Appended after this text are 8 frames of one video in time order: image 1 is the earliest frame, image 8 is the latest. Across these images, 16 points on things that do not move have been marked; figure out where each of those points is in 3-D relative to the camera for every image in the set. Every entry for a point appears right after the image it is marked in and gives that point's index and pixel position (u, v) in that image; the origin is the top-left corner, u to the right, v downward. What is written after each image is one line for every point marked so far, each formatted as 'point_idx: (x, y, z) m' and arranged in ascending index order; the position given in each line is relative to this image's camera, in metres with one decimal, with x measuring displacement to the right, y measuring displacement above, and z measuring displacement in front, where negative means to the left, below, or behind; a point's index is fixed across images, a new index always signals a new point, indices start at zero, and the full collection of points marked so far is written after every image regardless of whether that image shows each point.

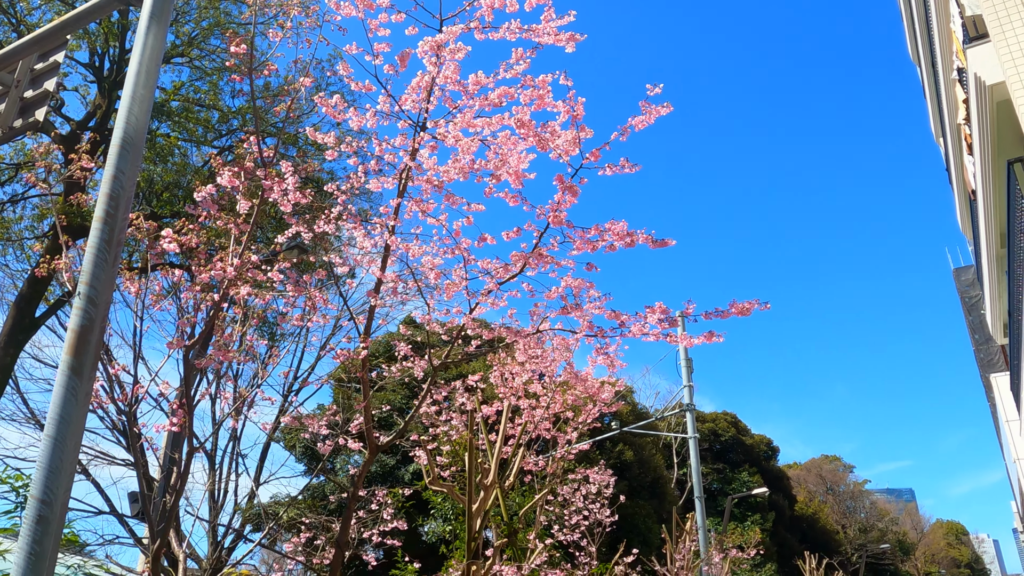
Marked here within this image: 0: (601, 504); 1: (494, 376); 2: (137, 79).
0: (+1.1, -2.6, +9.6) m
1: (-0.2, -1.0, +8.4) m
2: (-1.8, +1.0, +3.8) m
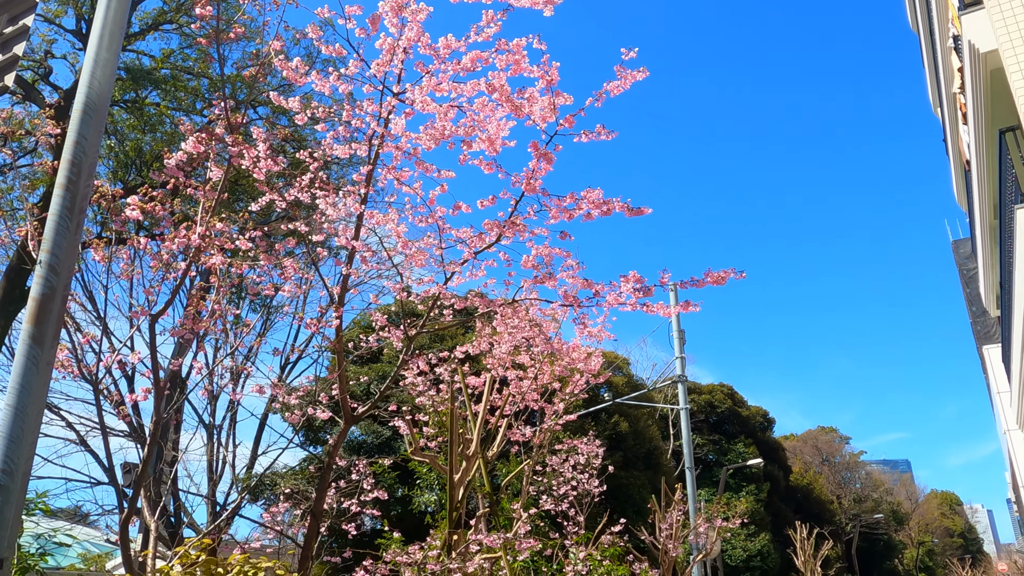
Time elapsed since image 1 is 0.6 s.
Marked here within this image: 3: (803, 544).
0: (+1.0, -2.3, +9.6) m
1: (-0.3, -0.6, +8.4) m
2: (-2.0, +1.2, +3.8) m
3: (+6.2, -5.4, +16.6) m
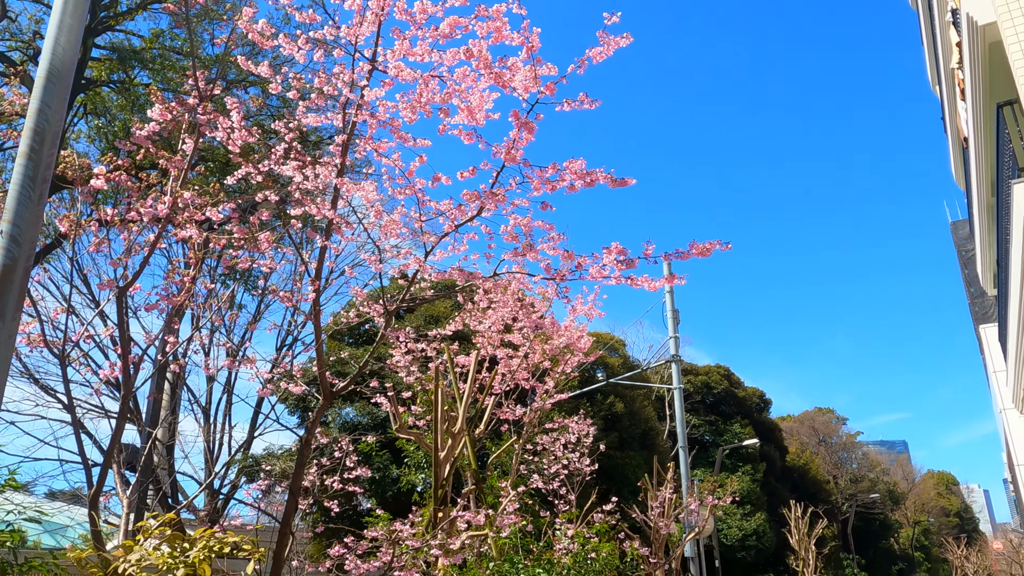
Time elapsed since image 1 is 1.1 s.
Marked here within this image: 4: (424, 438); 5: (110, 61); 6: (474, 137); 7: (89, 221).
0: (+0.9, -2.0, +9.6) m
1: (-0.4, -0.4, +8.4) m
2: (-2.1, +1.3, +3.6) m
3: (+6.1, -5.0, +16.7) m
4: (-0.6, -1.1, +5.7) m
5: (-5.7, +3.2, +11.0) m
6: (-0.3, +1.2, +6.0) m
7: (-3.0, +0.5, +5.5) m
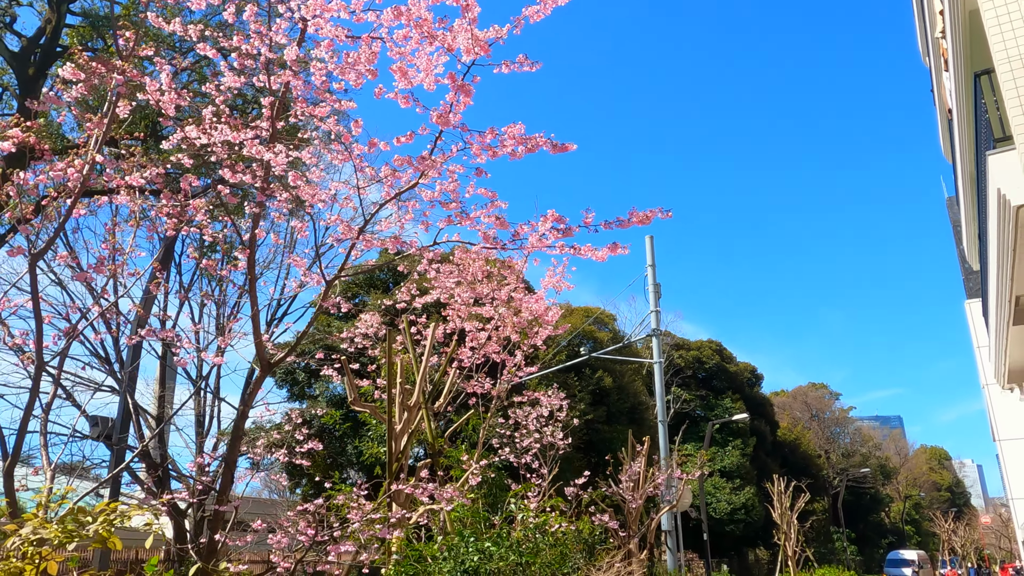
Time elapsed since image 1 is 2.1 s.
0: (+0.5, -1.7, +9.5) m
1: (-0.8, -0.1, +8.3) m
2: (-2.4, +1.5, +3.5) m
3: (+5.8, -4.5, +16.7) m
4: (-1.0, -0.9, +5.6) m
5: (-6.0, +3.6, +10.8) m
6: (-0.6, +1.4, +5.9) m
7: (-3.3, +0.7, +5.4) m
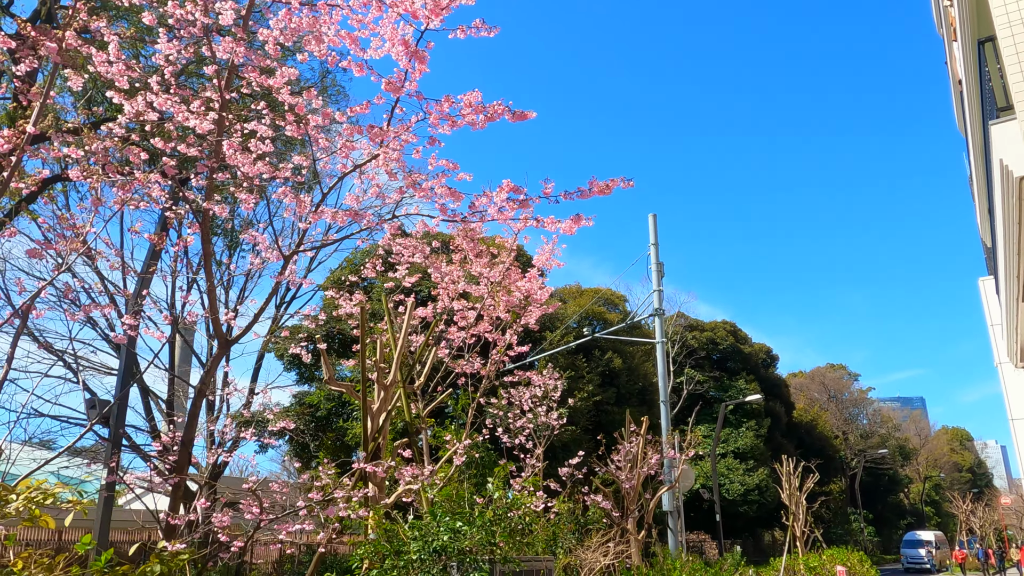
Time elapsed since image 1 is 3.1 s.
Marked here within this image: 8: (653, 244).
0: (+0.5, -1.4, +9.5) m
1: (-0.9, +0.1, +8.2) m
2: (-2.6, +1.6, +3.4) m
3: (+5.9, -4.0, +16.6) m
4: (-1.1, -0.7, +5.5) m
5: (-6.1, +3.8, +10.7) m
6: (-0.8, +1.5, +5.7) m
7: (-3.5, +0.8, +5.3) m
8: (+2.4, +0.7, +13.1) m
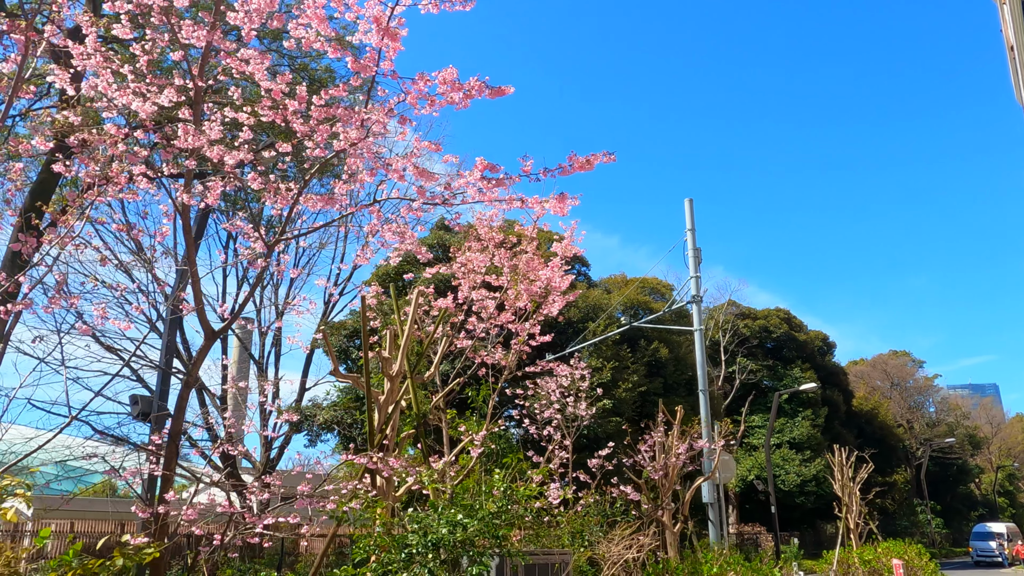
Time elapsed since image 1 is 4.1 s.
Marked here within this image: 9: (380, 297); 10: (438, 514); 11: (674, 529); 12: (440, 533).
0: (+0.8, -1.3, +9.3) m
1: (-0.6, +0.2, +8.1) m
2: (-2.8, +1.6, +3.4) m
3: (+6.8, -3.7, +16.0) m
4: (-1.1, -0.7, +5.5) m
5: (-5.7, +3.8, +10.9) m
6: (-0.8, +1.6, +5.6) m
7: (-3.5, +0.8, +5.4) m
8: (+2.9, +1.0, +12.7) m
9: (-1.4, -0.1, +8.0) m
10: (-0.5, -1.5, +5.2) m
11: (+1.8, -2.6, +8.4) m
12: (-0.5, -1.6, +5.0) m
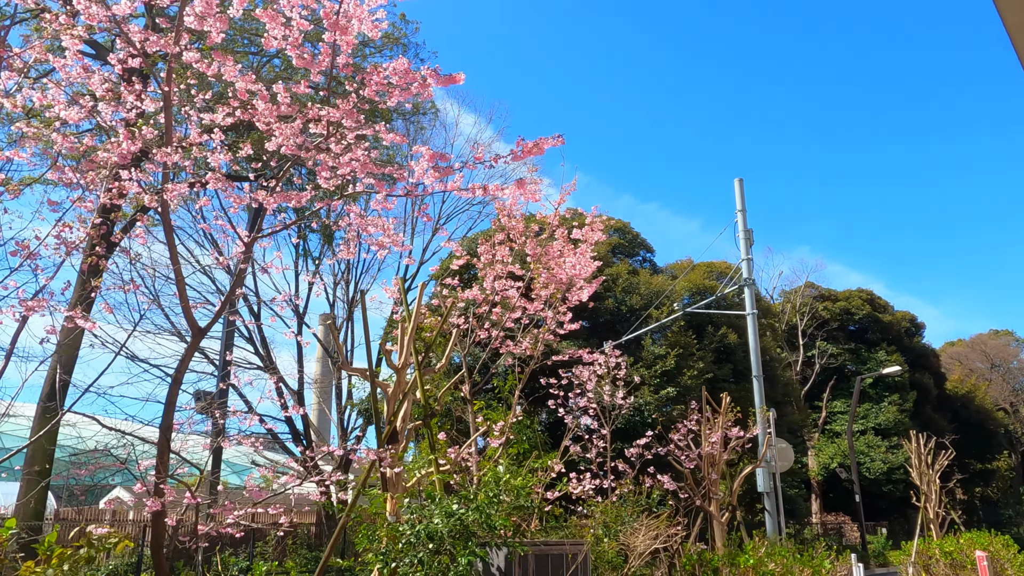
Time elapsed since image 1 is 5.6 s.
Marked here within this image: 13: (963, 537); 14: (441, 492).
0: (+1.2, -1.1, +9.1) m
1: (-0.4, +0.3, +8.1) m
2: (-3.0, +1.5, +3.7) m
3: (+8.0, -3.2, +15.2) m
4: (-1.1, -0.6, +5.5) m
5: (-5.3, +3.8, +11.4) m
6: (-0.8, +1.7, +5.6) m
7: (-3.5, +0.8, +5.7) m
8: (+3.6, +1.2, +12.3) m
9: (-1.1, 0.0, +8.1) m
10: (-0.5, -1.5, +5.2) m
11: (+2.1, -2.4, +8.2) m
12: (-0.5, -1.5, +5.0) m
13: (+8.6, -4.7, +14.8) m
14: (-0.5, -1.4, +5.5) m
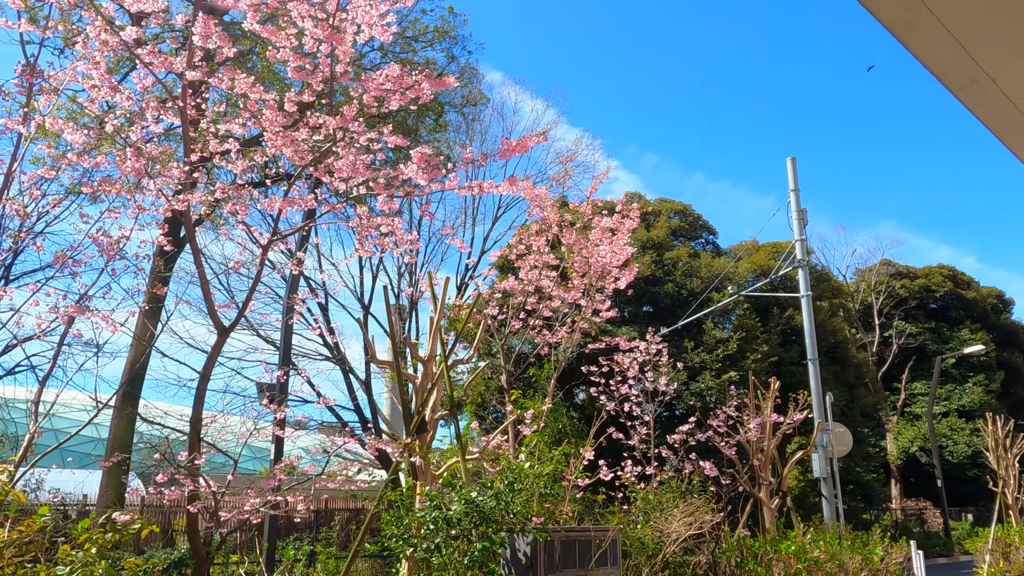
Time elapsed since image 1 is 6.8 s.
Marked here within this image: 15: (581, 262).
0: (+1.7, -1.0, +9.1) m
1: (0.0, +0.4, +8.2) m
2: (-3.1, +1.5, +4.0) m
3: (+9.1, -2.8, +14.6) m
4: (-0.9, -0.6, +5.7) m
5: (-4.7, +3.8, +11.9) m
6: (-0.7, +1.7, +5.8) m
7: (-3.3, +0.8, +6.1) m
8: (+4.3, +1.5, +12.0) m
9: (-0.7, +0.1, +8.3) m
10: (-0.3, -1.4, +5.4) m
11: (+2.6, -2.3, +8.1) m
12: (-0.3, -1.5, +5.1) m
13: (+9.7, -4.3, +14.1) m
14: (-0.3, -1.4, +5.7) m
15: (+0.8, +0.3, +8.1) m
